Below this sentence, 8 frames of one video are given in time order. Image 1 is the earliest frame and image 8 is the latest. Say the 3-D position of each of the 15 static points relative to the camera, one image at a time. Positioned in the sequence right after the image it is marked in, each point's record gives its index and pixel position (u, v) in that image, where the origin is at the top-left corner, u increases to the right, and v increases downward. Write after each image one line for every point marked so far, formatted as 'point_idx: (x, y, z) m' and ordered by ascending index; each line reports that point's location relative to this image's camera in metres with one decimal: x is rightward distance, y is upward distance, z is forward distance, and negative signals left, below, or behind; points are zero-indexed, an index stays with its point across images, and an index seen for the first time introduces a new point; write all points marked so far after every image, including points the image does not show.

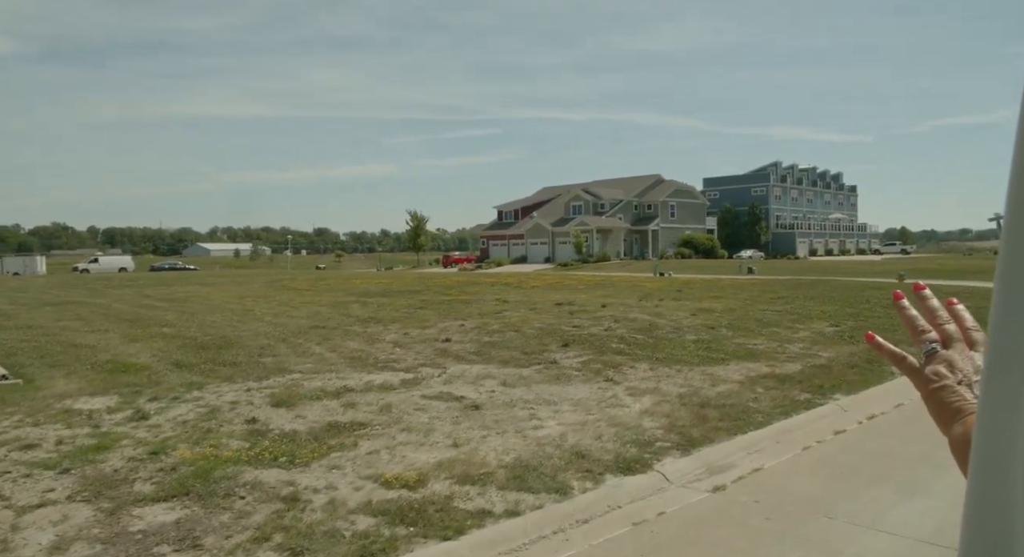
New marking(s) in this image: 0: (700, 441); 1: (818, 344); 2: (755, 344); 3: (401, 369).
0: (+1.7, -1.5, +6.0) m
1: (+5.5, -1.2, +11.7) m
2: (+4.3, -1.2, +11.6) m
3: (-1.5, -1.2, +8.8) m
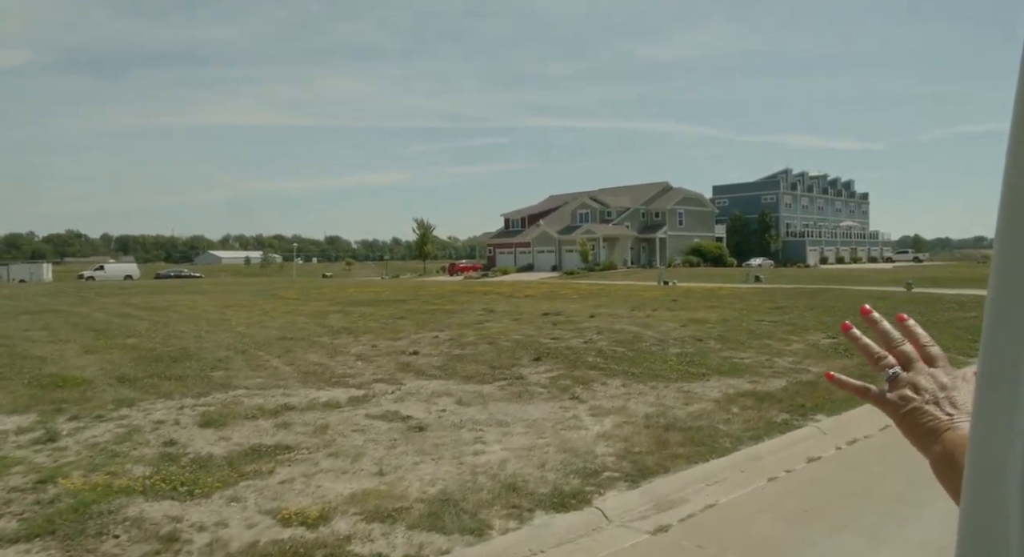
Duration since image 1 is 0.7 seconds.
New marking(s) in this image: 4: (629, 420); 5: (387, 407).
0: (+1.2, -1.6, +5.4) m
1: (+5.1, -1.3, +11.0) m
2: (+3.9, -1.3, +10.9) m
3: (-2.0, -1.3, +8.3) m
4: (+1.2, -1.5, +7.0) m
5: (-1.4, -1.4, +7.3) m
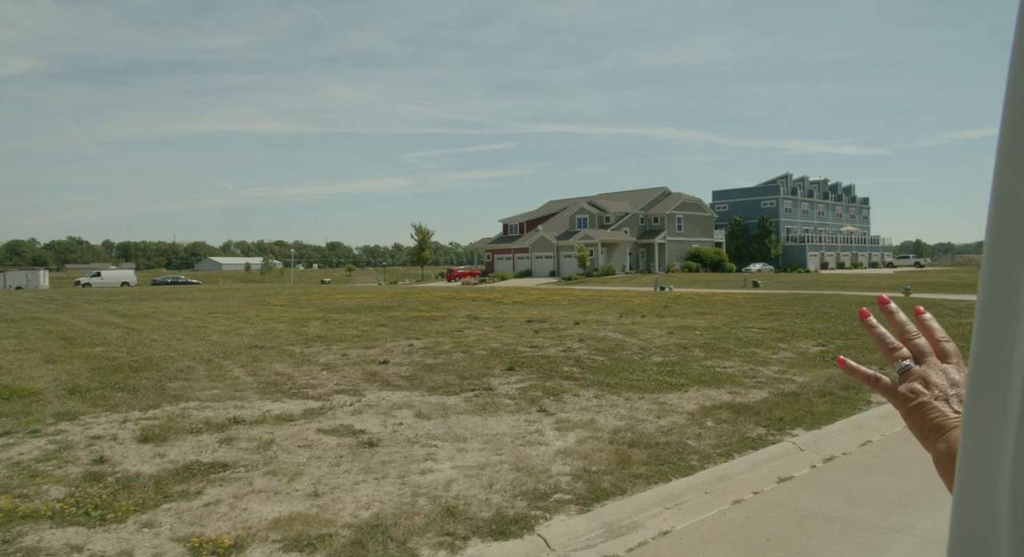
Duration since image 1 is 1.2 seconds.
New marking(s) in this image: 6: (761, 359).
0: (+0.7, -1.7, +5.1) m
1: (+4.7, -1.4, +10.7) m
2: (+3.5, -1.4, +10.6) m
3: (-2.4, -1.4, +7.9) m
4: (+0.8, -1.6, +6.6) m
5: (-1.8, -1.5, +6.9) m
6: (+4.4, -1.4, +11.6) m
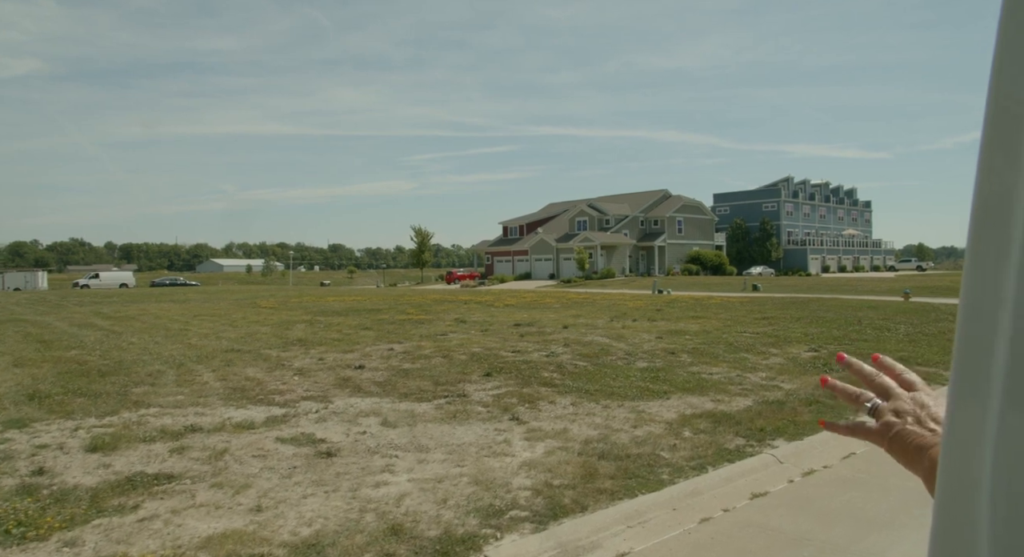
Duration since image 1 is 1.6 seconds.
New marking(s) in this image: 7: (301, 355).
0: (+0.4, -1.7, +4.8) m
1: (+4.4, -1.5, +10.4) m
2: (+3.2, -1.5, +10.3) m
3: (-2.7, -1.5, +7.7) m
4: (+0.5, -1.6, +6.4) m
5: (-2.1, -1.5, +6.7) m
6: (+4.1, -1.5, +11.3) m
7: (-3.5, -1.3, +10.8) m
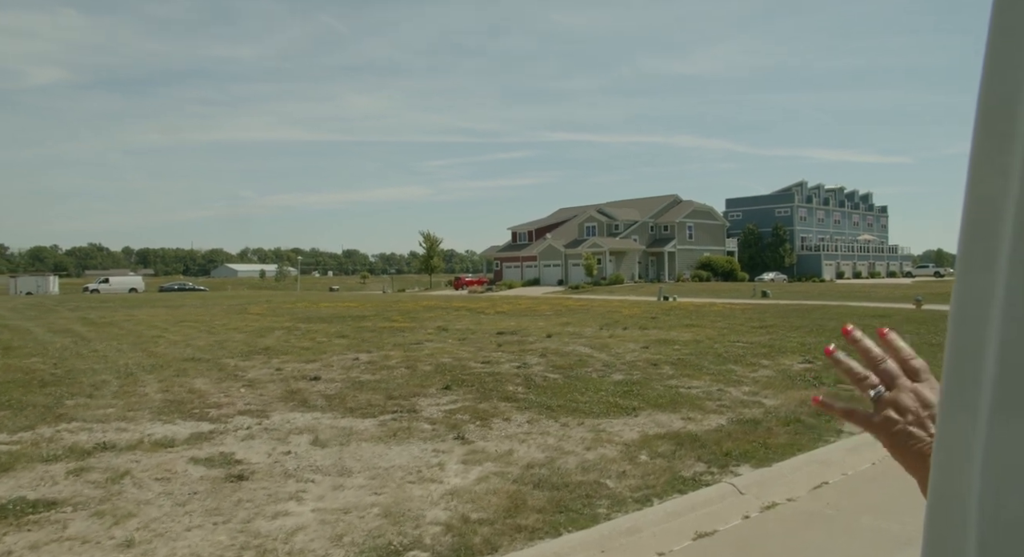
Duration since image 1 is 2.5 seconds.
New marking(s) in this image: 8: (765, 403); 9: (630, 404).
0: (-0.2, -1.7, +4.2) m
1: (+3.9, -1.6, +9.7) m
2: (+2.7, -1.6, +9.6) m
3: (-3.3, -1.5, +7.2) m
4: (-0.1, -1.7, +5.8) m
5: (-2.7, -1.6, +6.2) m
6: (+3.6, -1.6, +10.6) m
7: (-4.0, -1.4, +10.3) m
8: (+3.4, -1.6, +8.6) m
9: (+1.6, -1.6, +8.5) m
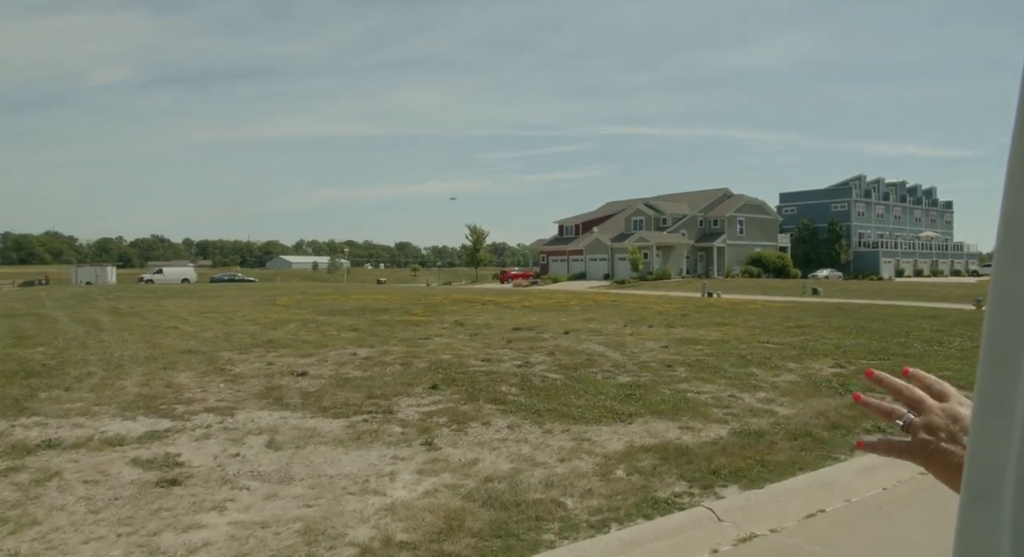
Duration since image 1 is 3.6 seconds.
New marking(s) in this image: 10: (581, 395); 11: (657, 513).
0: (-0.7, -1.7, +3.7) m
1: (+3.8, -1.6, +8.9) m
2: (+2.6, -1.5, +8.9) m
3: (-3.5, -1.4, +6.9) m
4: (-0.4, -1.7, +5.3) m
5: (-3.1, -1.5, +5.8) m
6: (+3.7, -1.5, +9.8) m
7: (-4.0, -1.2, +10.1) m
8: (+3.2, -1.6, +7.8) m
9: (+1.4, -1.6, +7.9) m
10: (+0.9, -1.5, +8.5) m
11: (+1.1, -1.7, +4.8) m
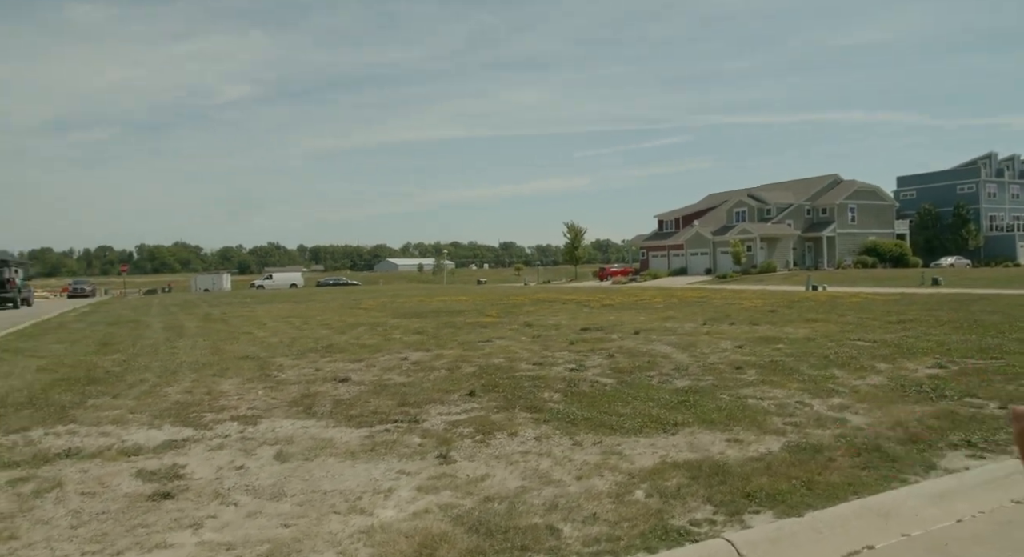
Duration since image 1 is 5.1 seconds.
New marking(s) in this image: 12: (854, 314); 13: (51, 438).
0: (-0.9, -1.7, +3.3) m
1: (+4.3, -1.4, +7.7) m
2: (+3.1, -1.4, +7.9) m
3: (-3.2, -1.5, +6.9) m
4: (-0.4, -1.7, +4.8) m
5: (-2.9, -1.6, +5.8) m
6: (+4.3, -1.4, +8.6) m
7: (-3.2, -1.3, +10.1) m
8: (+3.6, -1.5, +6.8) m
9: (+1.8, -1.5, +7.1) m
10: (+1.4, -1.4, +7.7) m
11: (+1.0, -1.7, +4.1) m
12: (+8.1, -0.8, +15.2) m
13: (-4.4, -1.6, +6.2) m
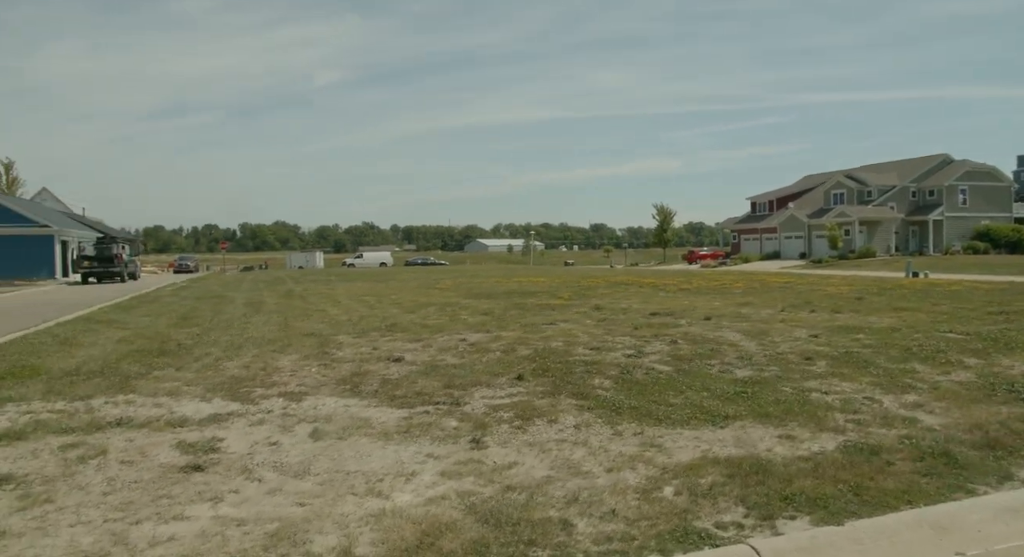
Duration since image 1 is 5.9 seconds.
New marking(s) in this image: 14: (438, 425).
0: (-1.0, -1.6, +3.2) m
1: (+4.8, -1.3, +6.8) m
2: (+3.7, -1.3, +7.2) m
3: (-2.8, -1.3, +7.1) m
4: (-0.3, -1.5, +4.6) m
5: (-2.6, -1.4, +5.9) m
6: (+5.0, -1.2, +7.8) m
7: (-2.3, -1.0, +10.2) m
8: (+4.0, -1.3, +6.0) m
9: (+2.2, -1.3, +6.5) m
10: (+1.9, -1.2, +7.3) m
11: (+1.0, -1.5, +3.7) m
12: (+9.5, -0.5, +13.7) m
13: (-4.0, -1.3, +6.5) m
14: (-0.7, -1.4, +6.2) m
